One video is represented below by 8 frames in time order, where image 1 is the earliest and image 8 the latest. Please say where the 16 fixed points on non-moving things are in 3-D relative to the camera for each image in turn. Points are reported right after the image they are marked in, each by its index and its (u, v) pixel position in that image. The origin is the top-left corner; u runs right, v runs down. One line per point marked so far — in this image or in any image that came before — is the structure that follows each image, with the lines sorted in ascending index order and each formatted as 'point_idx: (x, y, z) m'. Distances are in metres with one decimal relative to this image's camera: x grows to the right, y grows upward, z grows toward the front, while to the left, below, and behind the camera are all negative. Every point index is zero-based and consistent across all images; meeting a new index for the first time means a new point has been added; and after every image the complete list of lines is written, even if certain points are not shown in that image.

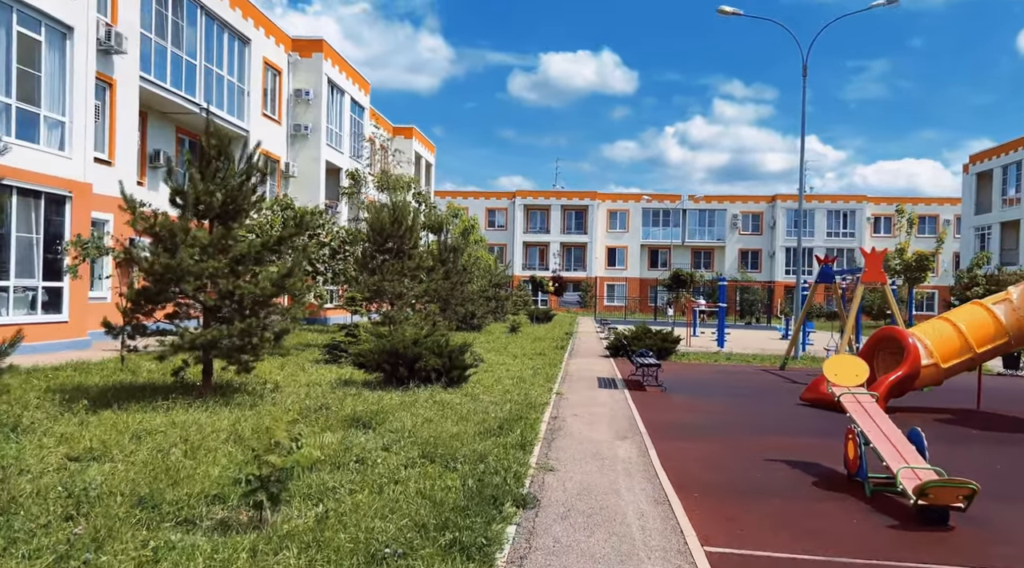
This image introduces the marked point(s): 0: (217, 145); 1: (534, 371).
0: (-3.4, +1.6, +9.2) m
1: (+0.4, -1.6, +14.8) m
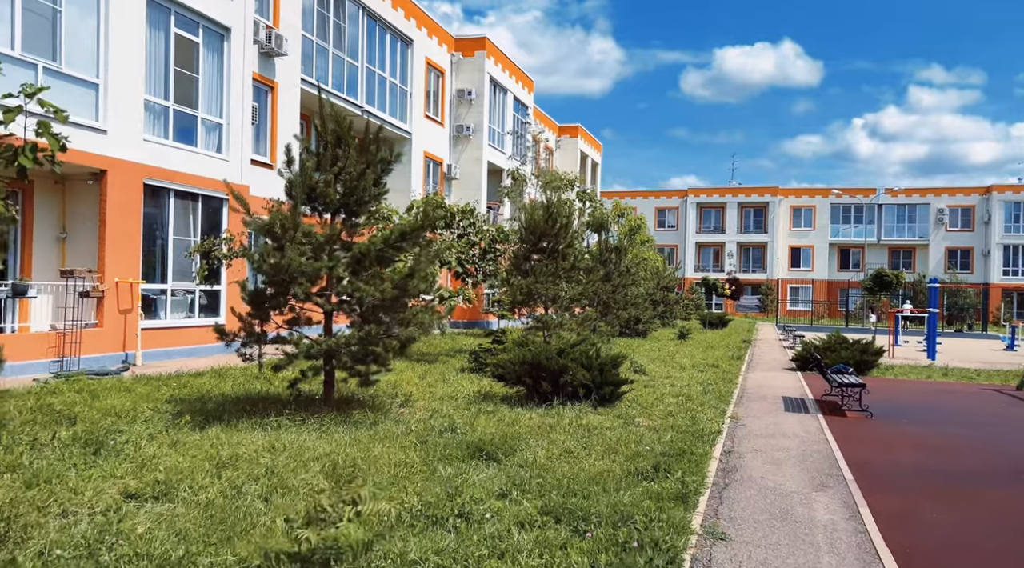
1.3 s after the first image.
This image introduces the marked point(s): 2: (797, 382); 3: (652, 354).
0: (-1.8, +1.6, +8.3) m
1: (+3.1, -1.6, +12.9) m
2: (+5.1, -1.8, +14.6) m
3: (+3.4, -1.7, +19.5) m
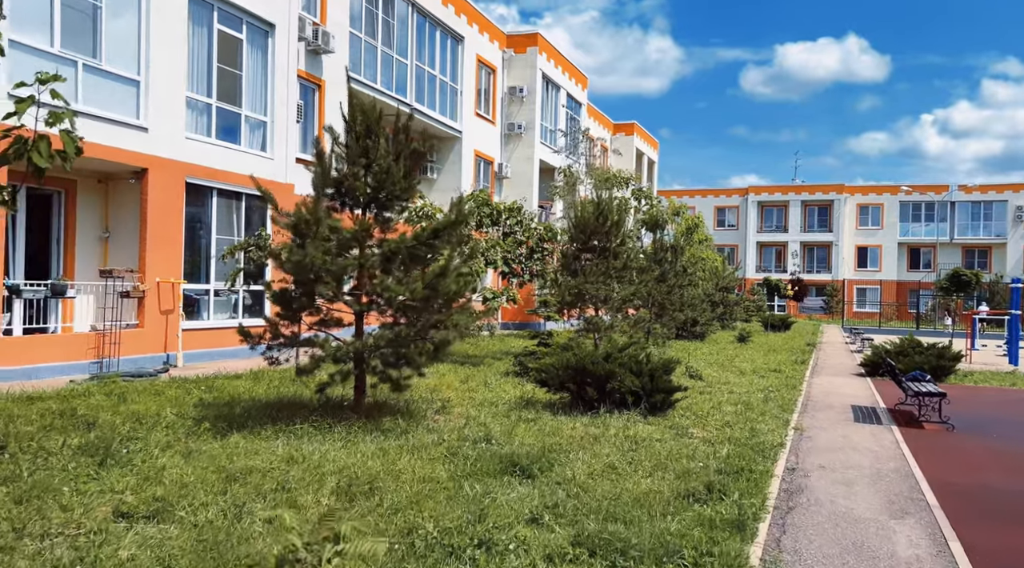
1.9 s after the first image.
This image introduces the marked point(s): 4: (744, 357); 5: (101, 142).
0: (-1.4, +1.6, +7.8) m
1: (+3.8, -1.6, +12.1) m
2: (+6.0, -1.8, +13.6) m
3: (+4.6, -1.7, +18.6) m
4: (+5.6, -1.8, +19.6) m
5: (-5.8, +2.0, +11.5) m
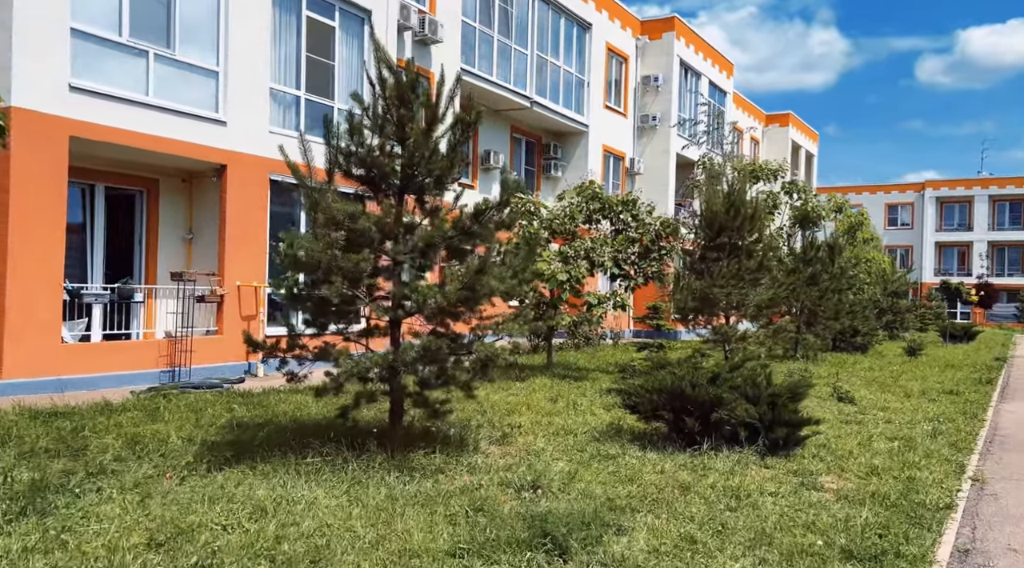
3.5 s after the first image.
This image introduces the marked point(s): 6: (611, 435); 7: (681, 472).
0: (-0.9, +1.6, +6.4) m
1: (+5.0, -1.7, +9.6) m
2: (+7.5, -1.8, +10.7) m
3: (+7.0, -1.8, +15.8) m
4: (+8.3, -1.9, +16.6) m
5: (-4.5, +2.0, +10.8) m
6: (+0.9, -1.4, +7.6) m
7: (+1.3, -1.5, +6.3) m
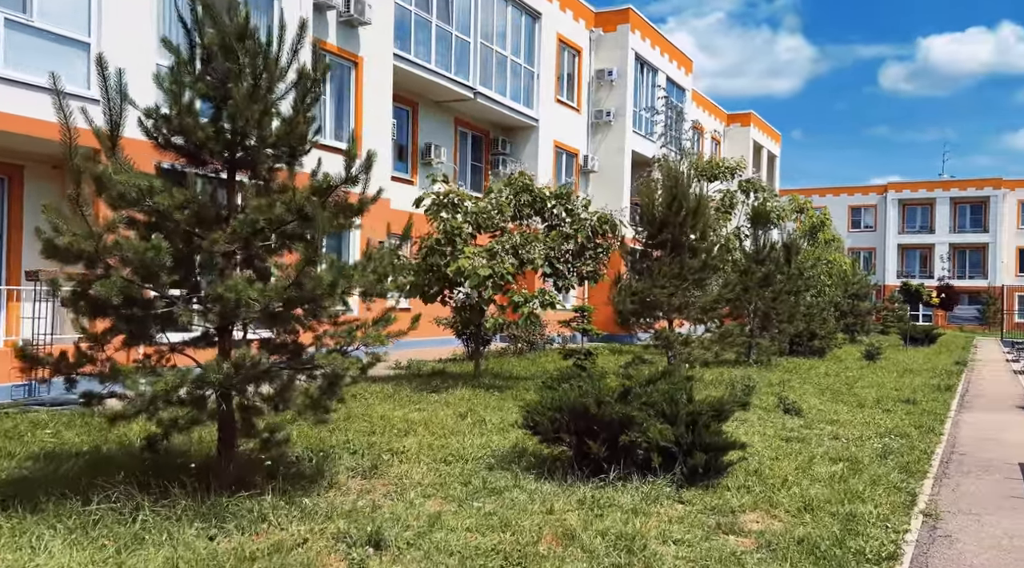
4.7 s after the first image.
0: (-1.8, +1.6, +5.2) m
1: (+4.0, -1.7, +8.5) m
2: (+6.4, -1.8, +9.7) m
3: (+5.8, -1.8, +14.9) m
4: (+7.0, -1.9, +15.7) m
5: (-5.6, +2.0, +9.5) m
6: (0.0, -1.4, +6.4) m
7: (+0.4, -1.5, +5.2) m
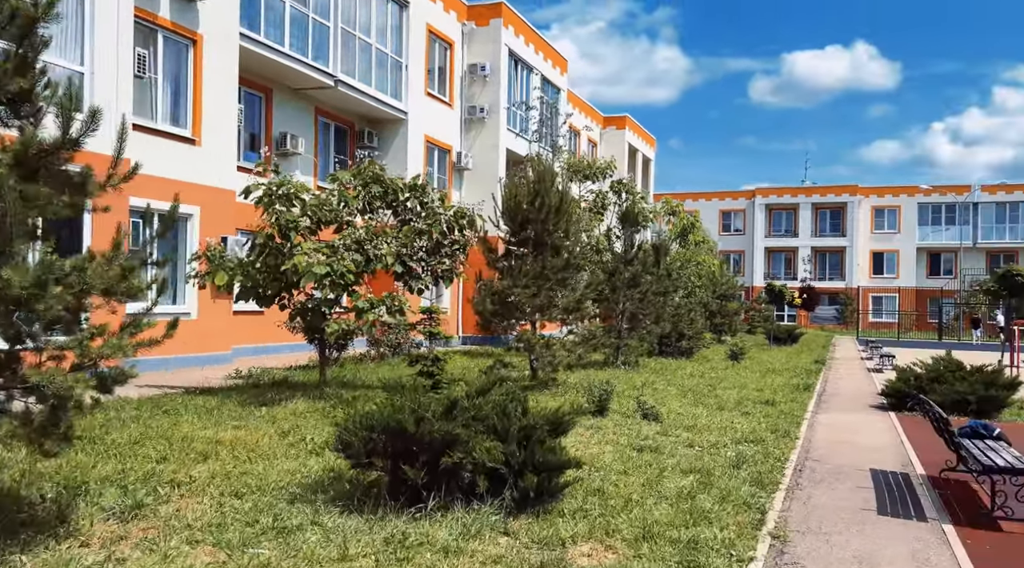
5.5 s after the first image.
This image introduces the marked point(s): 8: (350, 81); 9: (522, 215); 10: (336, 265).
0: (-2.9, +1.6, +4.0) m
1: (+2.3, -1.6, +8.1) m
2: (+4.5, -1.8, +9.6) m
3: (+3.2, -1.8, +14.7) m
4: (+4.3, -1.9, +15.6) m
5: (-7.3, +2.0, +7.7) m
6: (-1.3, -1.4, +5.5) m
7: (-0.8, -1.4, +4.3) m
8: (-4.0, +4.9, +19.7) m
9: (+0.2, +1.1, +12.4) m
10: (-2.2, +0.2, +10.0) m
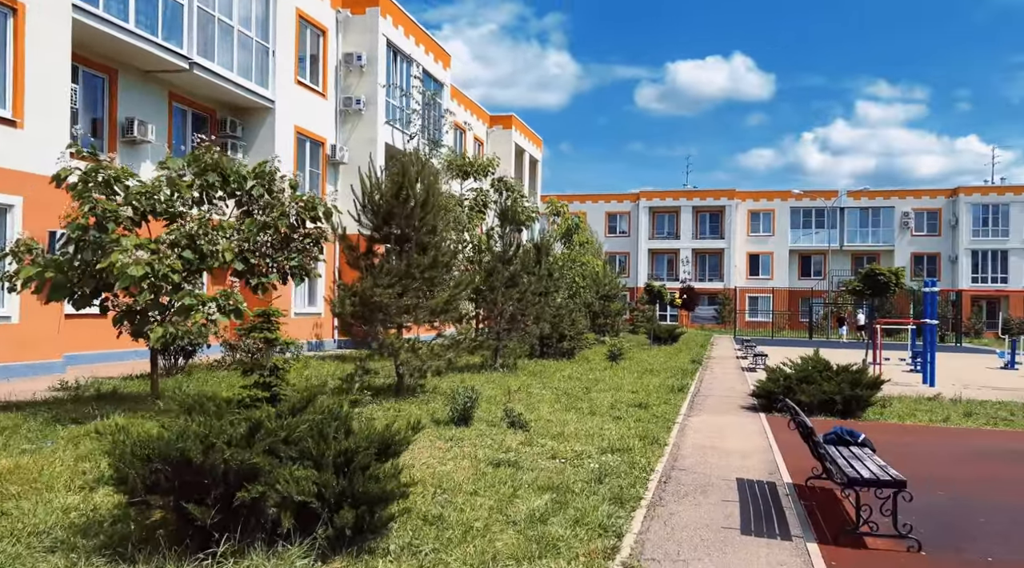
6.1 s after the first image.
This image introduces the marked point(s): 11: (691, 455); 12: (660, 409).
0: (-3.8, +1.6, +2.8) m
1: (+0.9, -1.6, +7.6) m
2: (+2.9, -1.8, +9.4) m
3: (+0.9, -1.8, +14.2) m
4: (+1.8, -1.9, +15.3) m
5: (-8.6, +2.0, +5.9) m
6: (-2.4, -1.4, +4.5) m
7: (-1.6, -1.4, +3.4) m
8: (-6.9, +4.9, +18.2) m
9: (-1.8, +1.1, +11.5) m
10: (-3.8, +0.2, +8.8) m
11: (+1.8, -1.7, +8.2) m
12: (+2.1, -1.8, +11.7) m
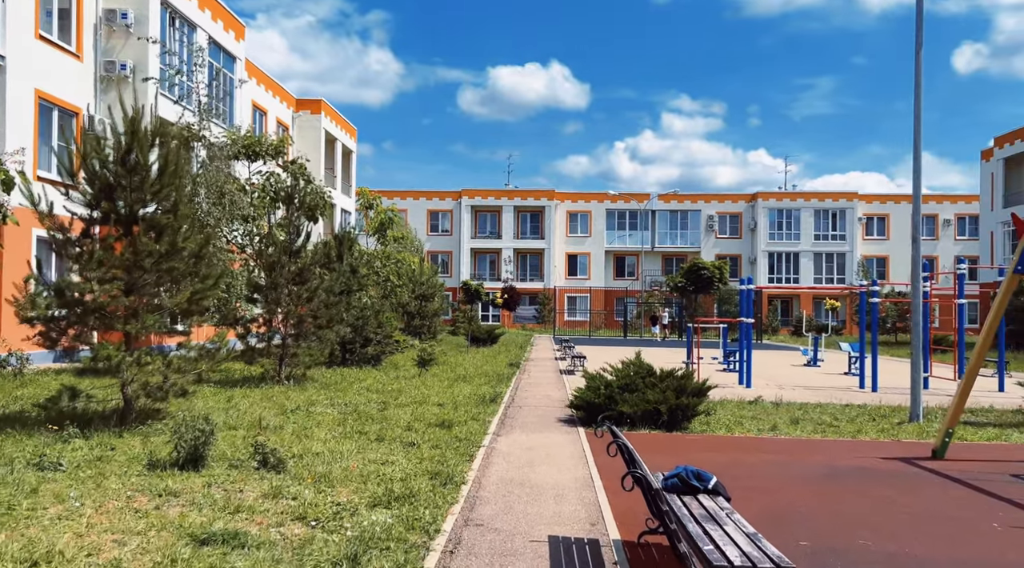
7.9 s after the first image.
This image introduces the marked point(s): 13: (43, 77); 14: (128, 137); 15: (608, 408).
0: (-4.4, +1.7, -0.2) m
1: (-0.9, -1.6, +5.5) m
2: (+0.6, -1.7, +7.7) m
3: (-2.3, -1.8, +11.9) m
4: (-1.7, -1.8, +13.2) m
5: (-9.8, +2.1, +1.8) m
6: (-3.5, -1.3, +1.7) m
7: (-2.5, -1.3, +0.8) m
8: (-10.8, +5.0, +14.2) m
9: (-4.4, +1.1, +8.7) m
10: (-5.8, +0.3, +5.7) m
11: (-0.2, -1.7, +6.3) m
12: (-0.6, -1.7, +9.8) m
13: (-10.7, +4.7, +18.3) m
14: (-4.2, +1.6, +8.9) m
15: (+1.3, -1.6, +10.6) m
